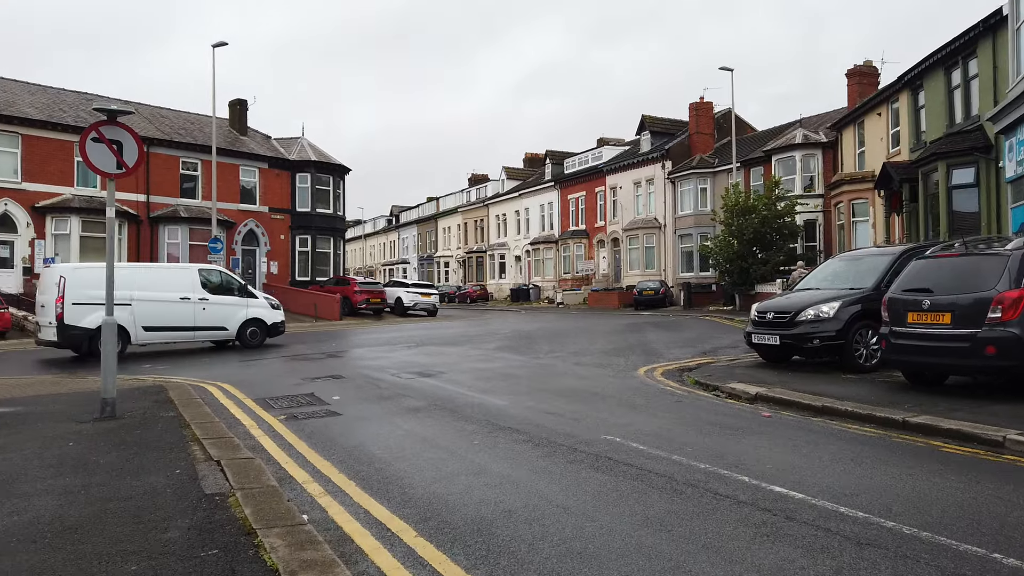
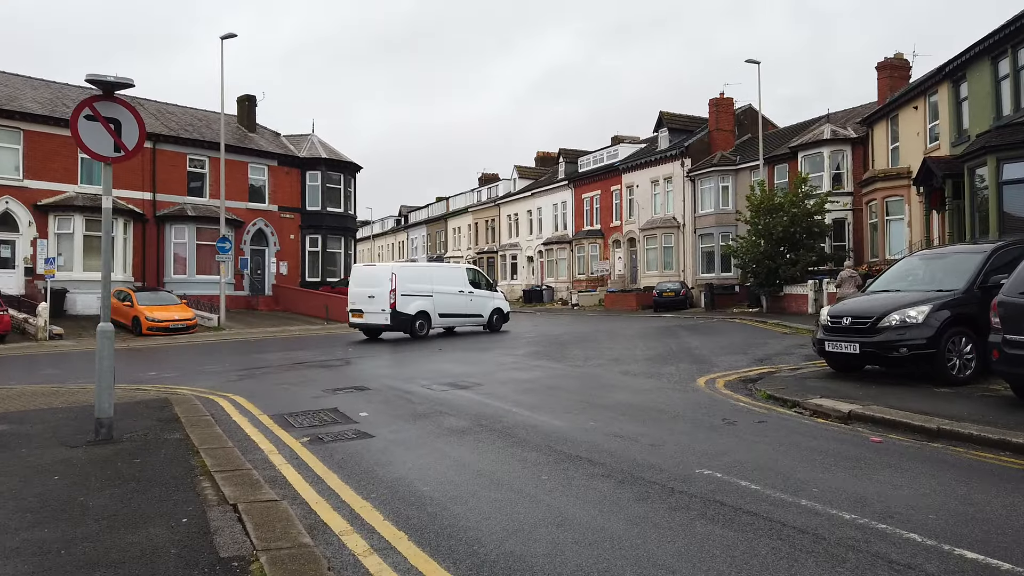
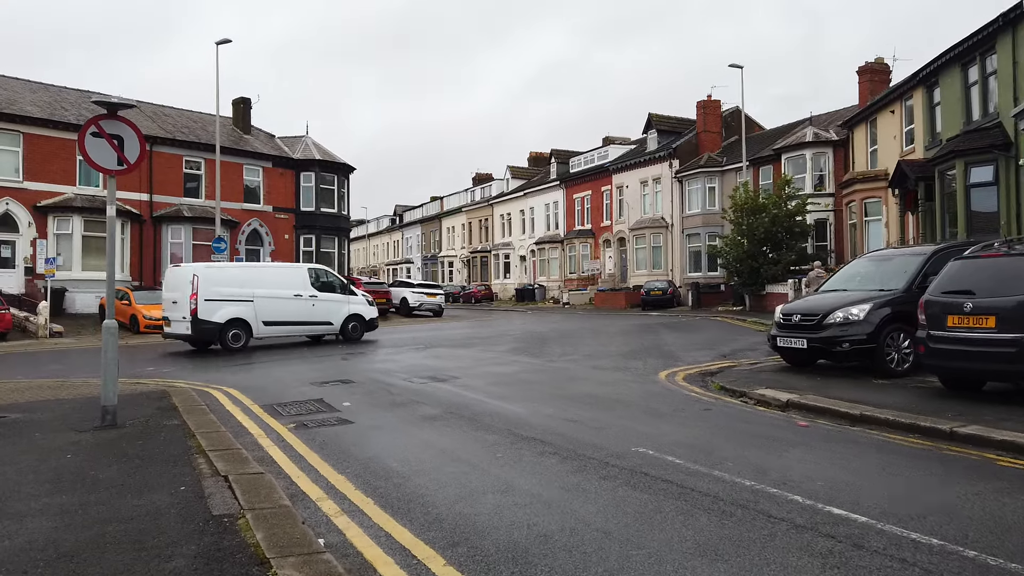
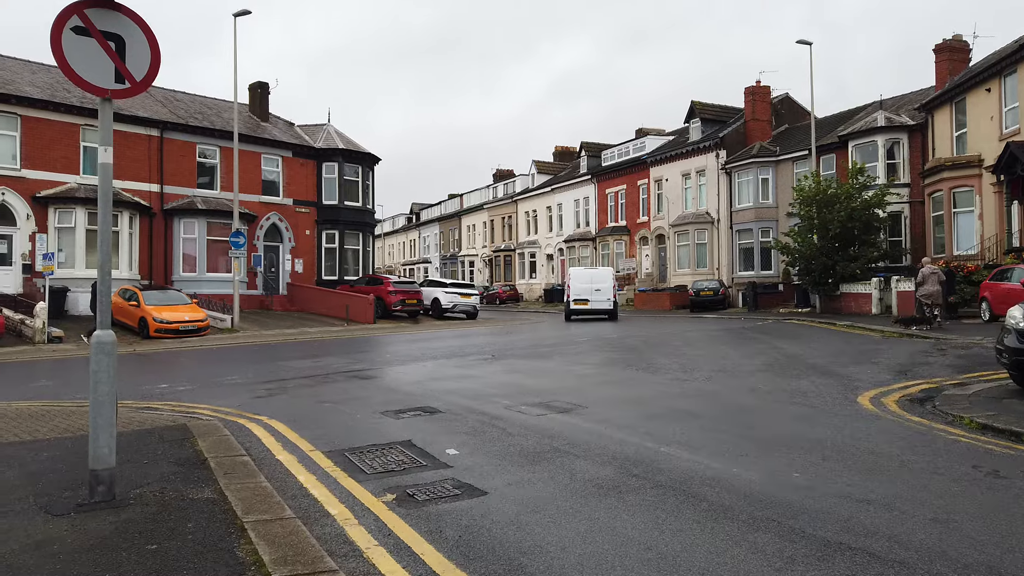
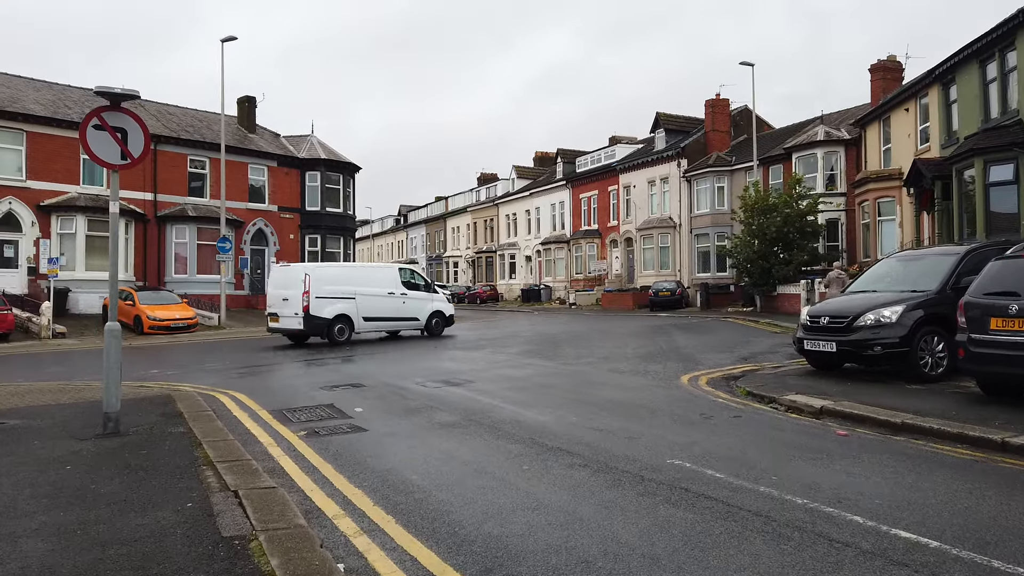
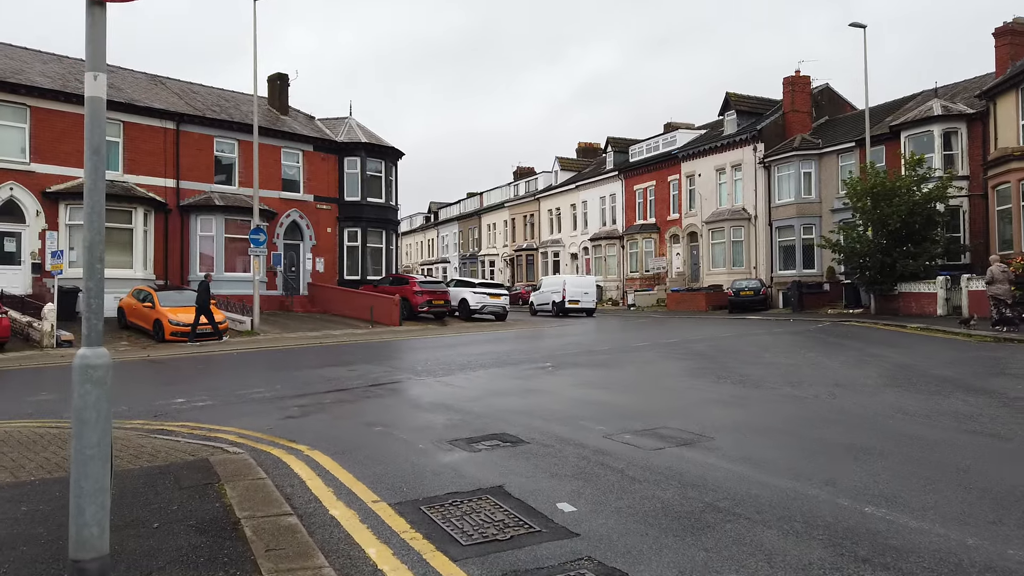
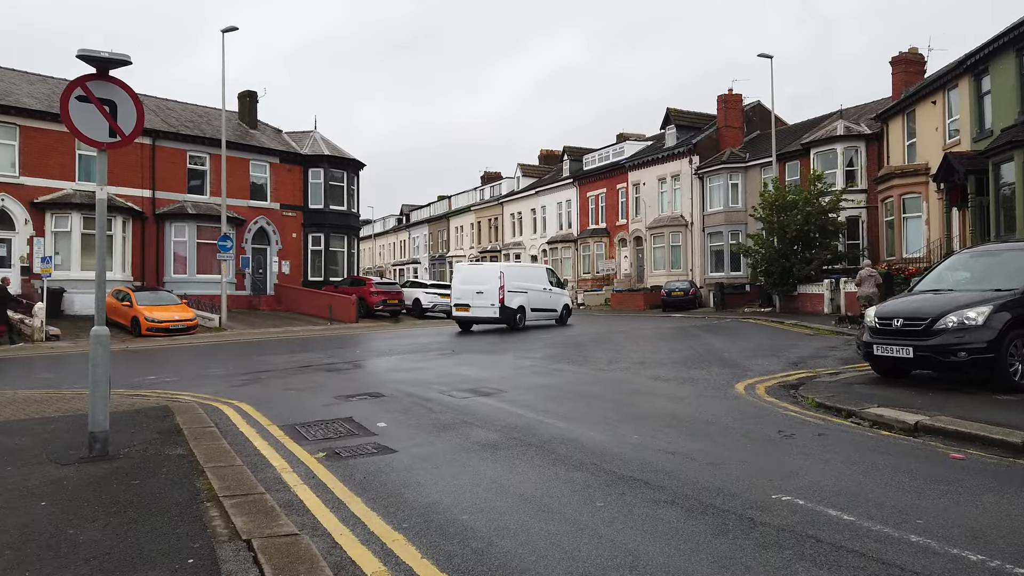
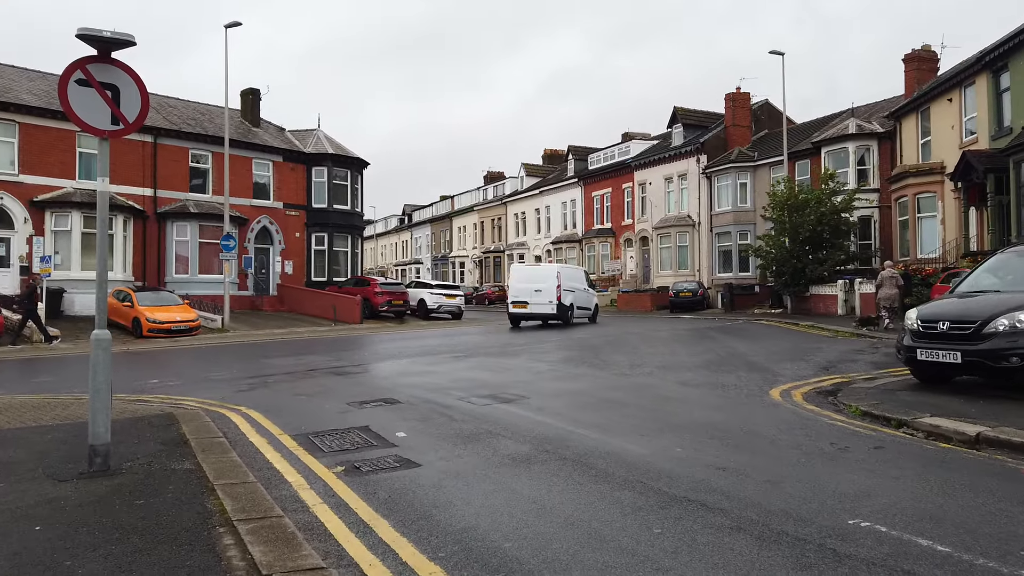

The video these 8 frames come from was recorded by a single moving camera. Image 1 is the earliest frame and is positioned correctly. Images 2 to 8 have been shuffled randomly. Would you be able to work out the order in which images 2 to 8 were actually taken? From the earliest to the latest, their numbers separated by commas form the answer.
3, 5, 2, 7, 8, 4, 6
